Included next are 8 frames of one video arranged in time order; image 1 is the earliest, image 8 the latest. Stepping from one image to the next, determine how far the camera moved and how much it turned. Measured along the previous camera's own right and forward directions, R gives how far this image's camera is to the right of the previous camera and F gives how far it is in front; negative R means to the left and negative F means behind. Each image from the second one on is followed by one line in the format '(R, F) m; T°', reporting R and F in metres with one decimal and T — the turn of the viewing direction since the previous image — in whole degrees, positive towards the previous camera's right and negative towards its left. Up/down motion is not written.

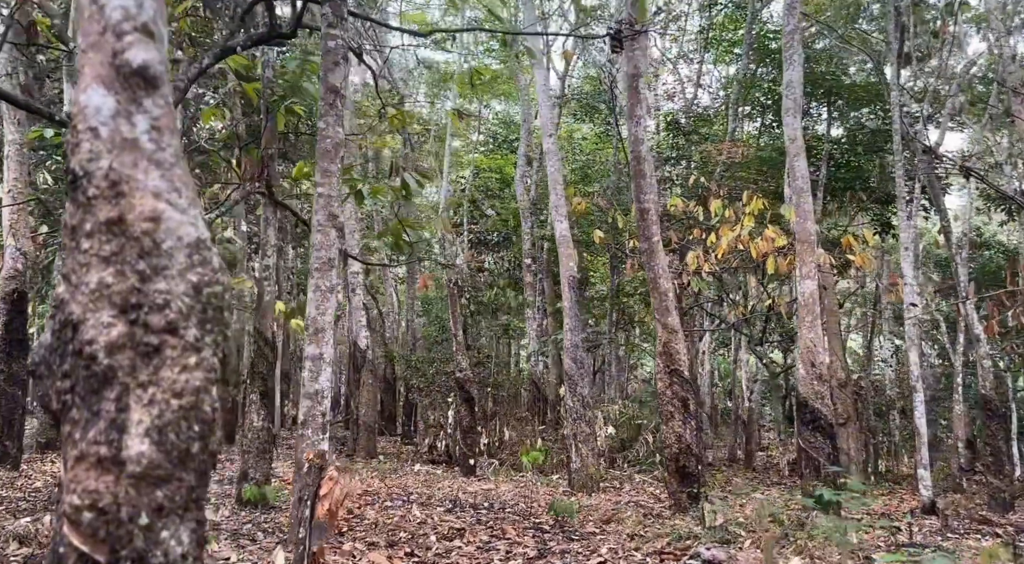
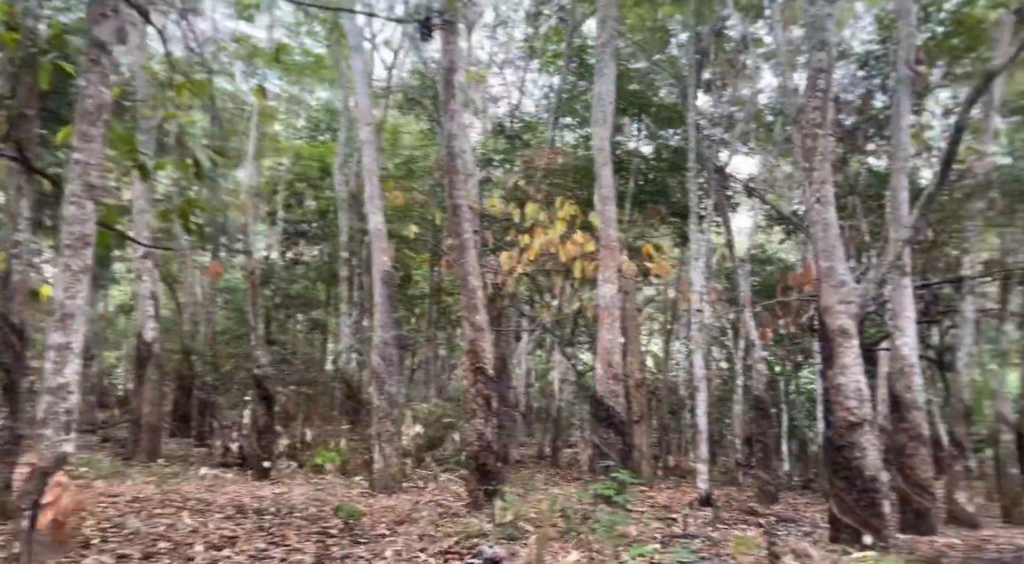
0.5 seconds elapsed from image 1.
(+0.1, +0.1) m; +11°
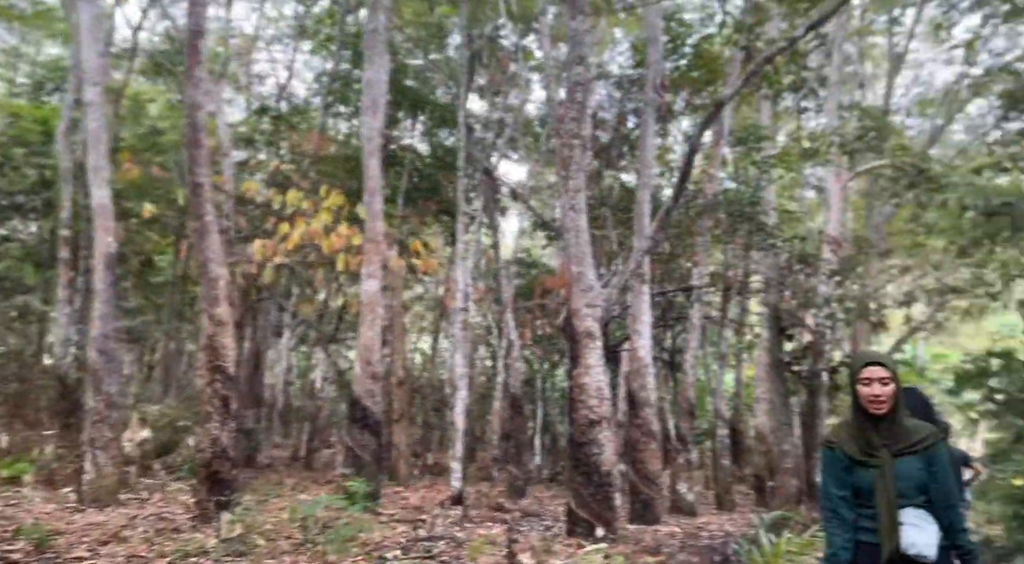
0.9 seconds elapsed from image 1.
(+0.1, +0.2) m; +14°
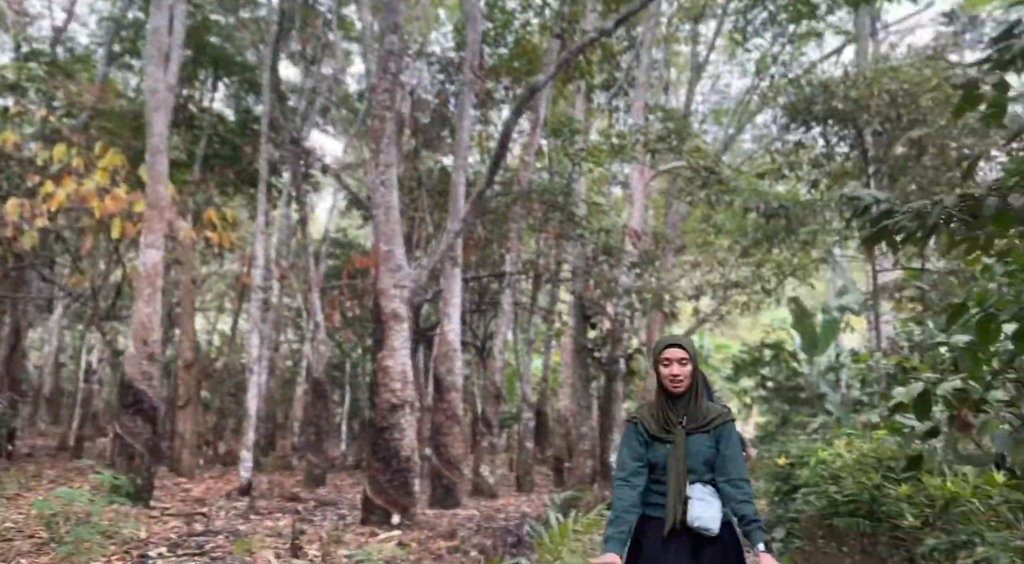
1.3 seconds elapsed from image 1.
(+0.1, +0.2) m; +12°
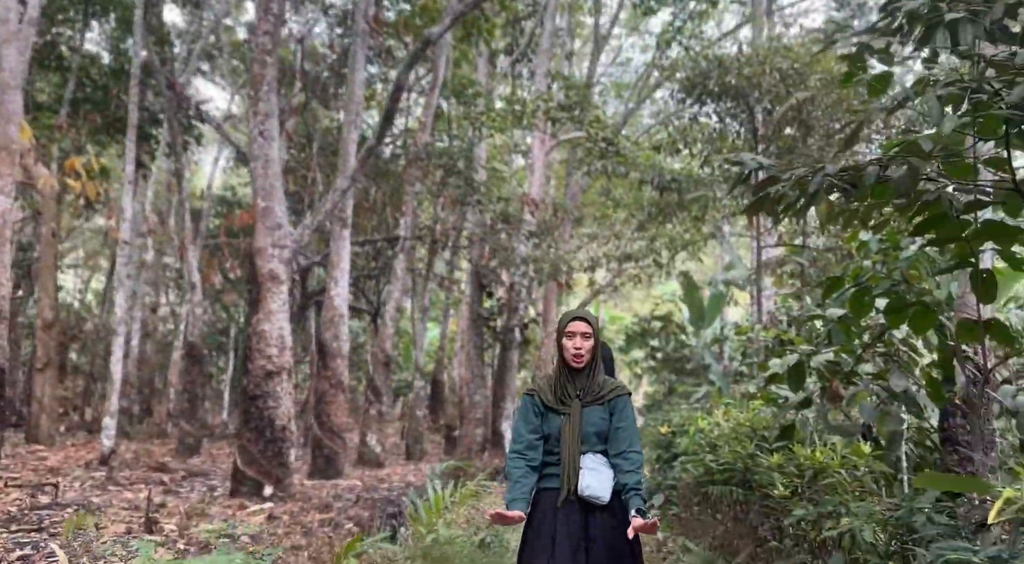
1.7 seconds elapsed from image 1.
(+0.1, +0.2) m; +6°
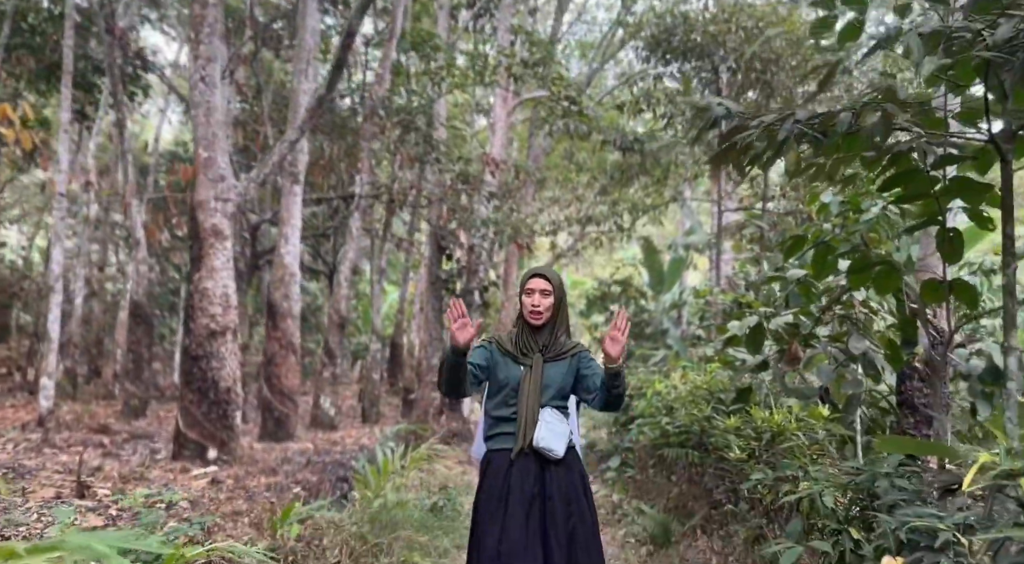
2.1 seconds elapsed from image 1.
(+0.1, +0.2) m; +2°
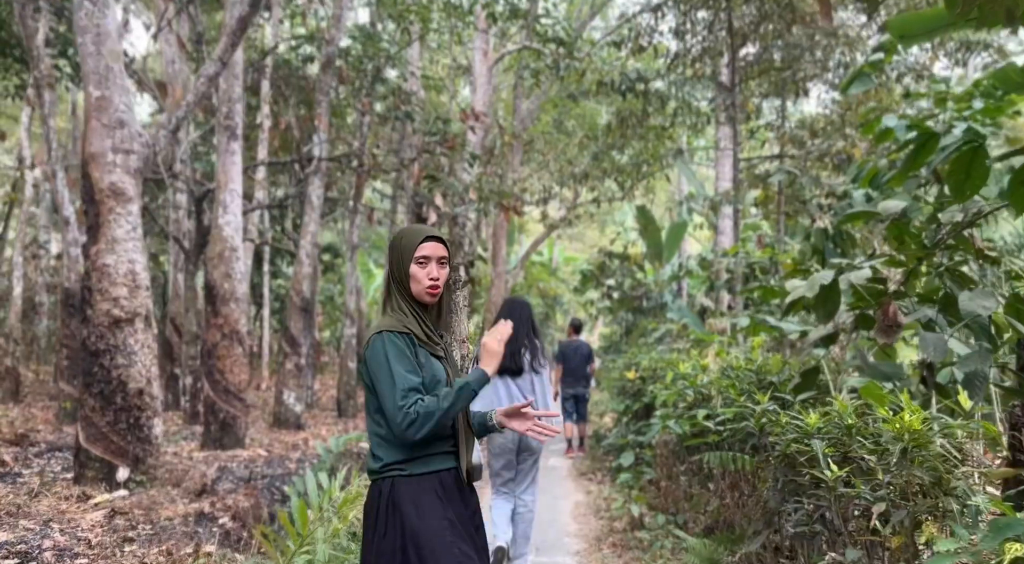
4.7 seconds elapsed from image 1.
(+0.1, +1.6) m; 0°
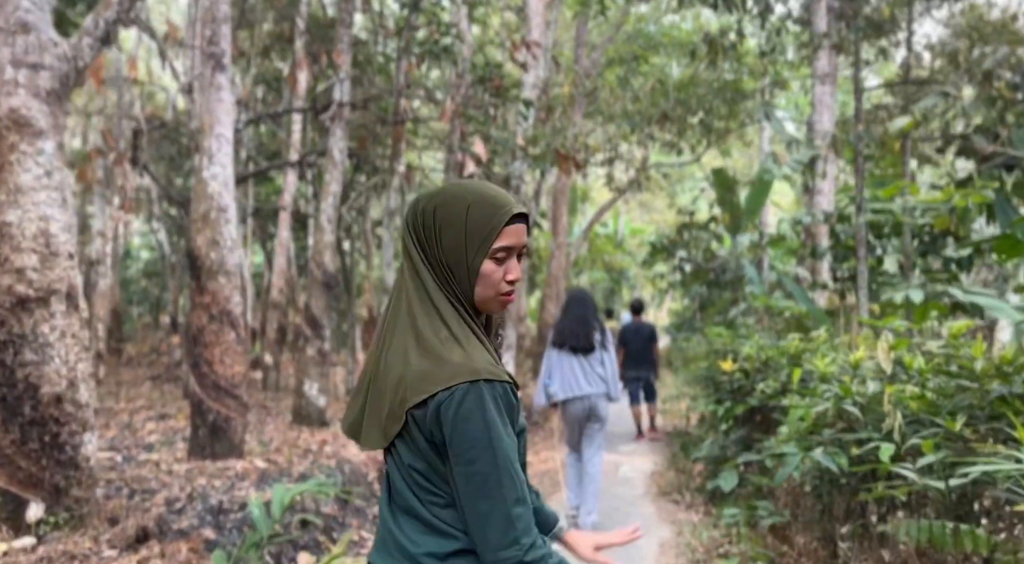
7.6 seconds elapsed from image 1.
(0.0, +1.9) m; -4°
